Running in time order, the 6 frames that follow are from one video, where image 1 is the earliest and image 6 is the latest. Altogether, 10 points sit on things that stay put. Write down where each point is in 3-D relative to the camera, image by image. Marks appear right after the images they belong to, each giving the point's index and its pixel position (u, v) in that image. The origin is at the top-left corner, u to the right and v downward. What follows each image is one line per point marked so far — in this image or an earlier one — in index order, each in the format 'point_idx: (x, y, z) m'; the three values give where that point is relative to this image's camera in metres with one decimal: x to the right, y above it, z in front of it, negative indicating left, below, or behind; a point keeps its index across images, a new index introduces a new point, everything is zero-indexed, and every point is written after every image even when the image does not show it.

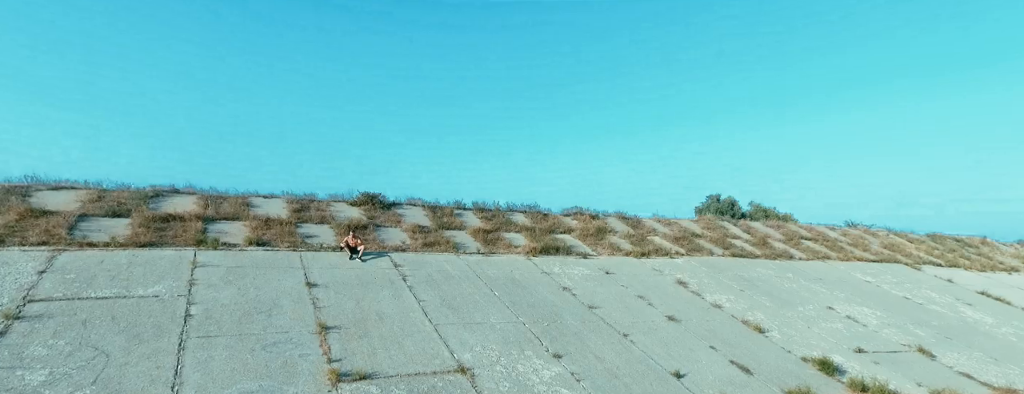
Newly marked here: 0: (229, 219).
0: (-4.4, -0.3, +7.3) m
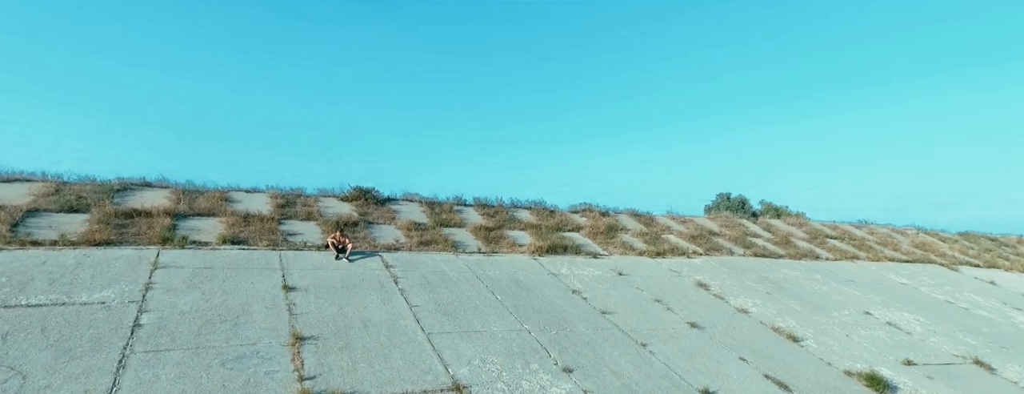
0: (-4.3, -0.3, +6.6) m
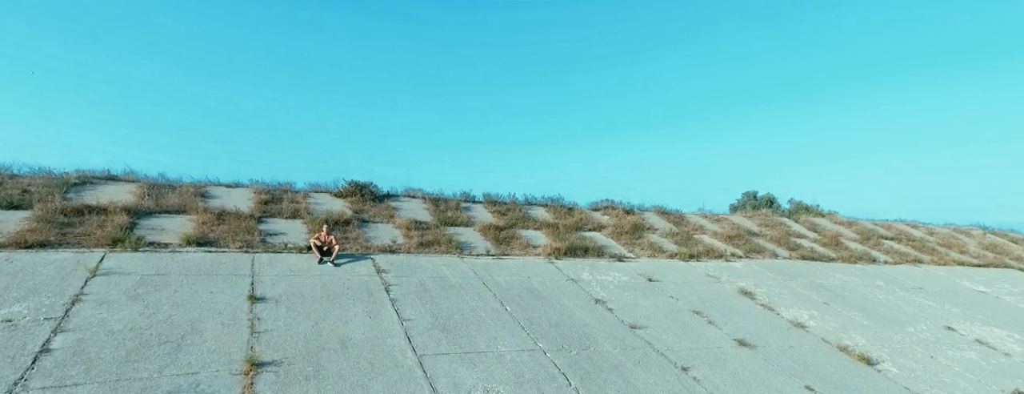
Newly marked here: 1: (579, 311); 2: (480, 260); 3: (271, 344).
0: (-4.2, -0.2, +5.8) m
1: (+0.8, -1.3, +5.4) m
2: (-0.5, -0.9, +6.6) m
3: (-2.0, -1.2, +3.9) m
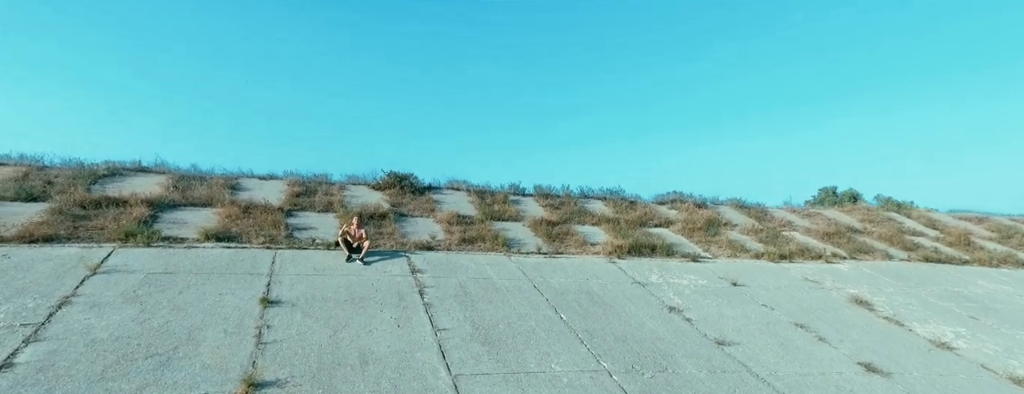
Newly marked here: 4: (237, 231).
0: (-3.6, -0.1, +5.4) m
1: (+1.3, -1.2, +4.4) m
2: (+0.2, -0.8, +5.7) m
3: (-1.6, -1.1, +3.2) m
4: (-2.9, -0.4, +4.9) m
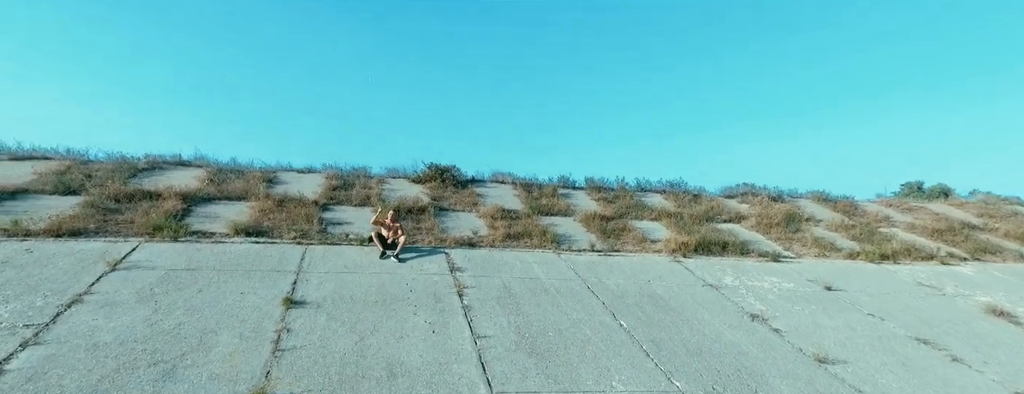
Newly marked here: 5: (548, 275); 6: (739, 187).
0: (-3.0, 0.0, +5.1) m
1: (+1.7, -1.1, +3.7) m
2: (+0.8, -0.7, +5.1) m
3: (-1.3, -1.0, +2.8) m
4: (-2.4, -0.3, +4.7) m
5: (+0.4, -0.8, +4.6) m
6: (+3.6, +0.2, +7.6) m
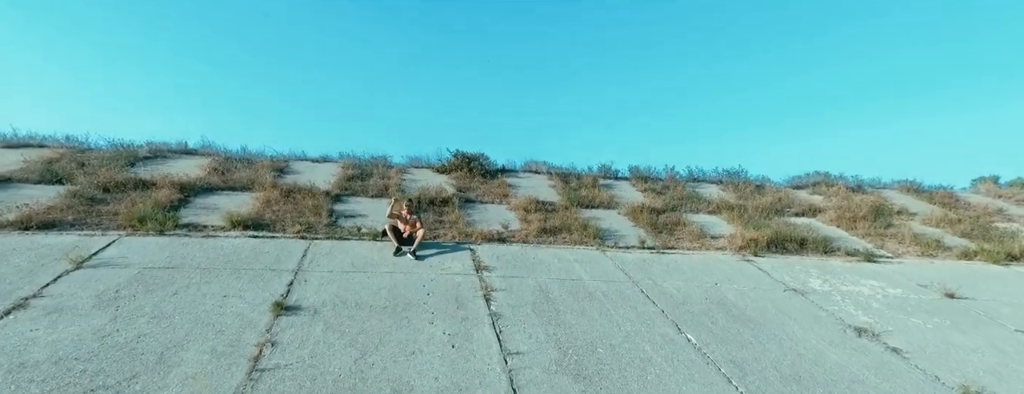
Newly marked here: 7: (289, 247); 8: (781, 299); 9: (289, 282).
0: (-2.7, +0.1, +4.6) m
1: (+2.0, -0.9, +2.9) m
2: (+1.1, -0.5, +4.4) m
3: (-1.1, -0.9, +2.2) m
4: (-2.1, -0.2, +4.1) m
5: (+0.7, -0.6, +3.9) m
6: (+4.1, +0.3, +6.6) m
7: (-1.7, -0.4, +3.7) m
8: (+2.0, -0.8, +3.6) m
9: (-1.5, -0.6, +3.2) m
